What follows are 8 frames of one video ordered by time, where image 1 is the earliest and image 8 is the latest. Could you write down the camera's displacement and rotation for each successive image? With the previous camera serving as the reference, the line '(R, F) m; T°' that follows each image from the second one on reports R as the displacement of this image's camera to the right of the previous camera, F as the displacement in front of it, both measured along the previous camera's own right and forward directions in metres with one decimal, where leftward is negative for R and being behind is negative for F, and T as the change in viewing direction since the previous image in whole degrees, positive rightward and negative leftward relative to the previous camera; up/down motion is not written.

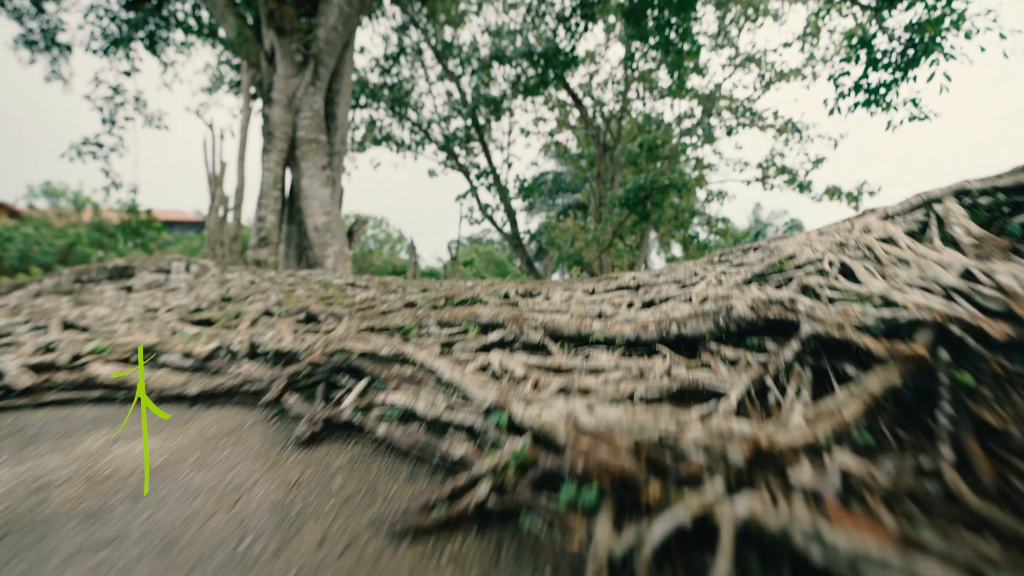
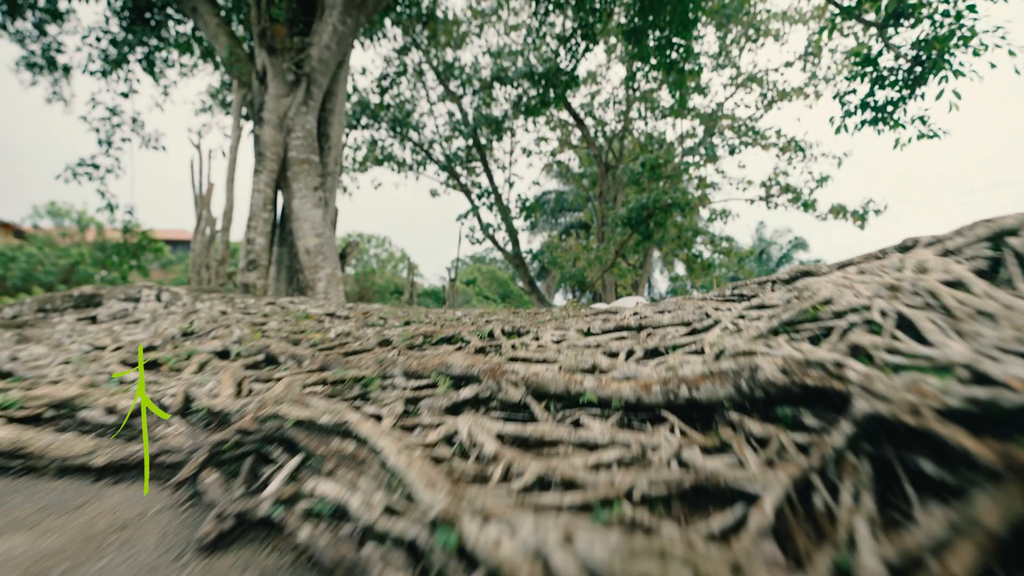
(+0.1, +0.3) m; 0°
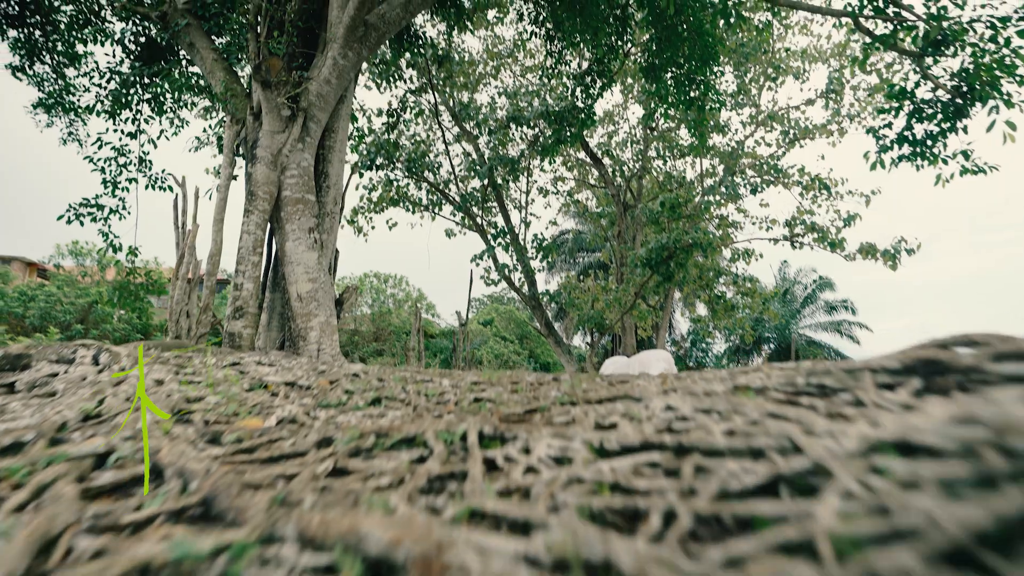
(+0.1, +0.6) m; -2°
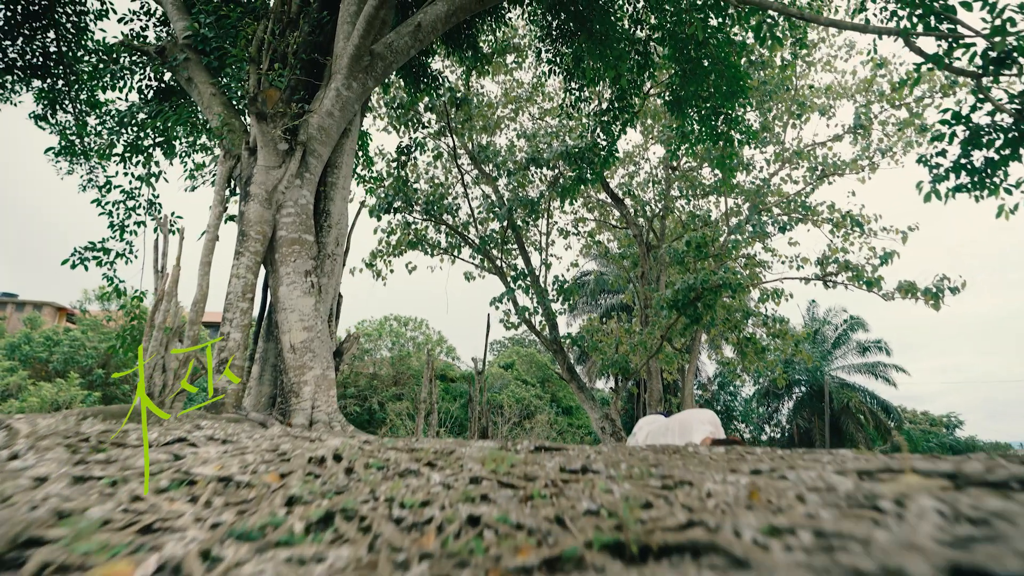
(0.0, +0.7) m; -2°
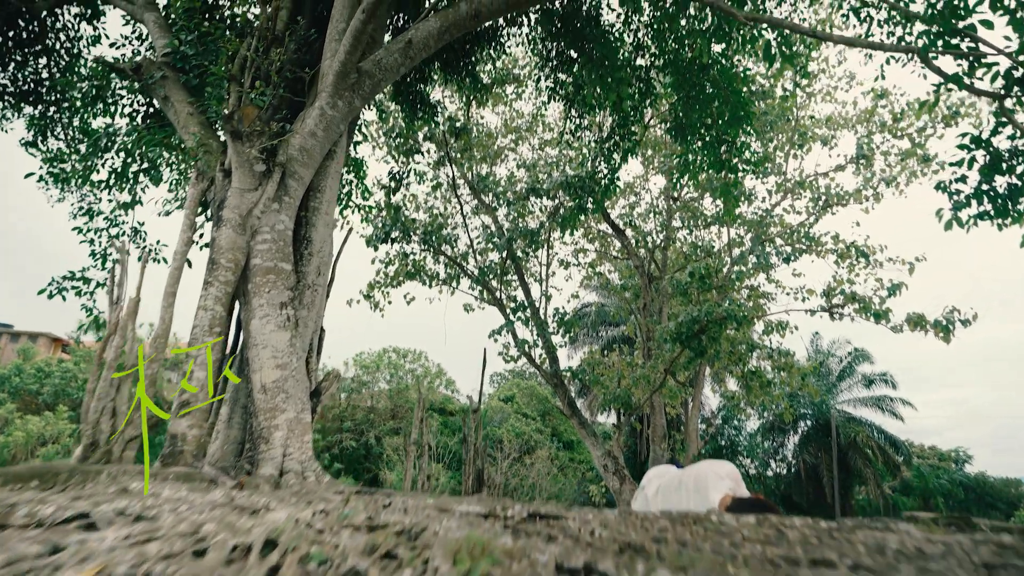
(+0.1, +0.5) m; 0°
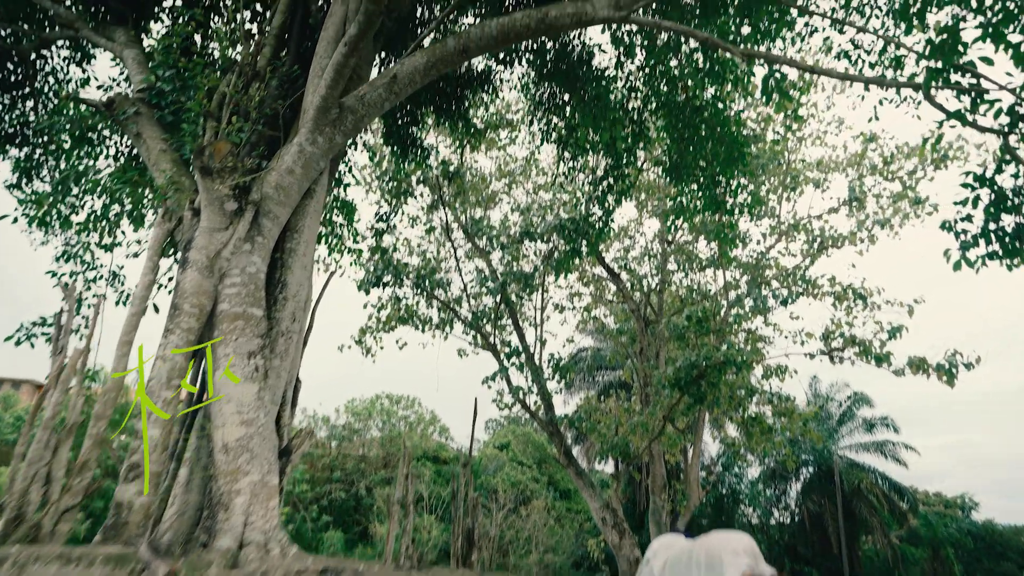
(0.0, +0.4) m; 0°
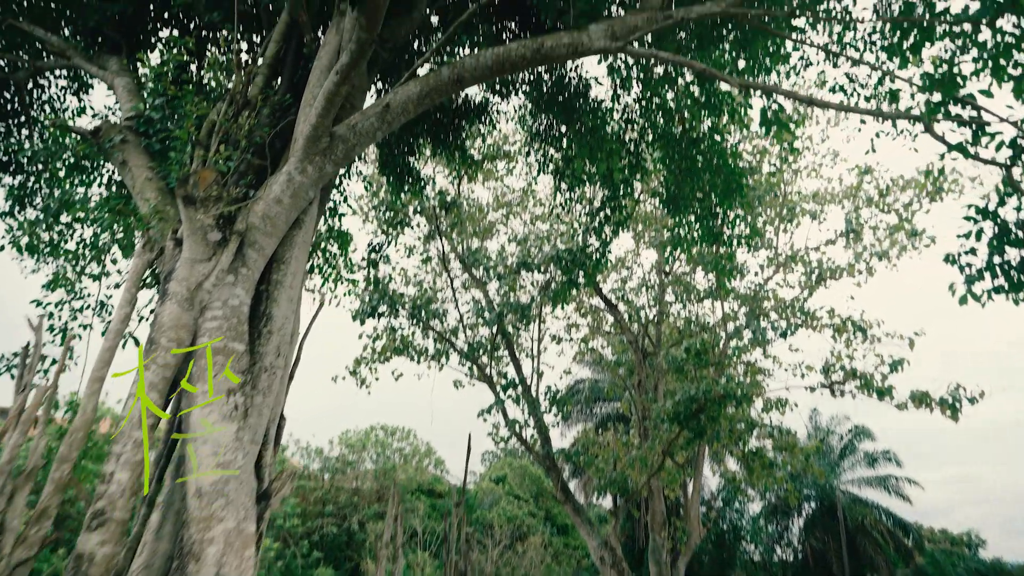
(0.0, +0.2) m; 0°
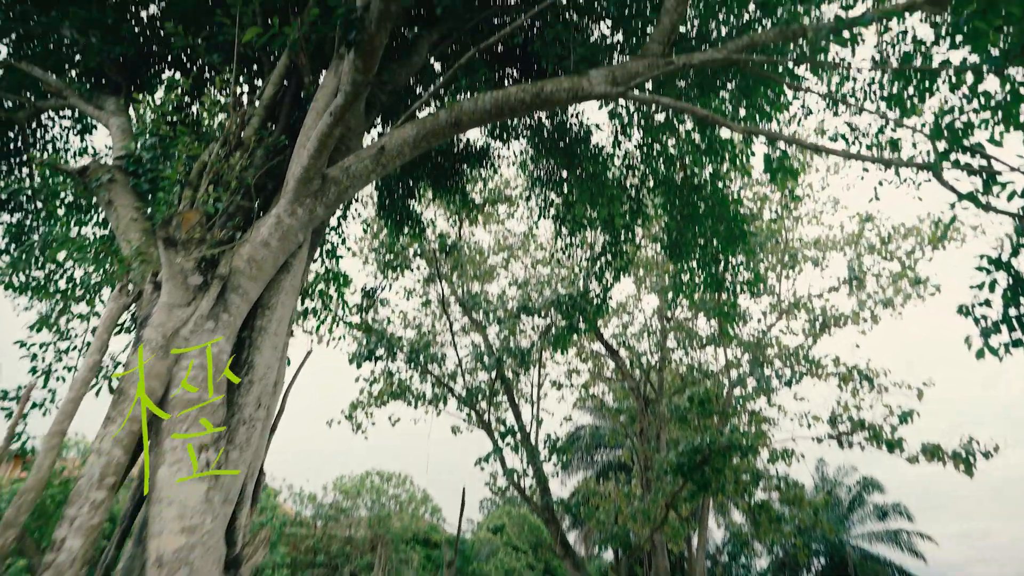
(0.0, +0.3) m; 0°
